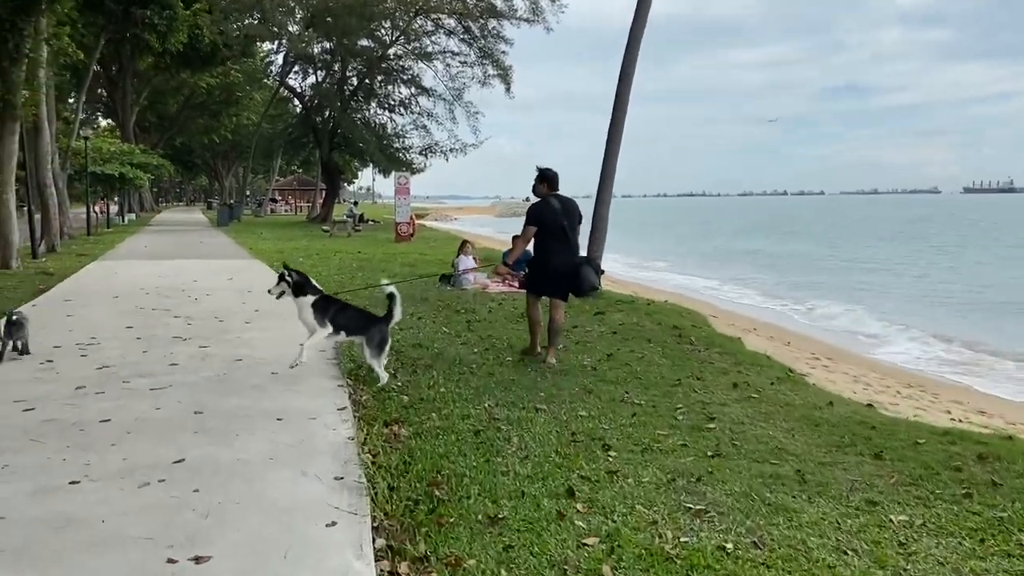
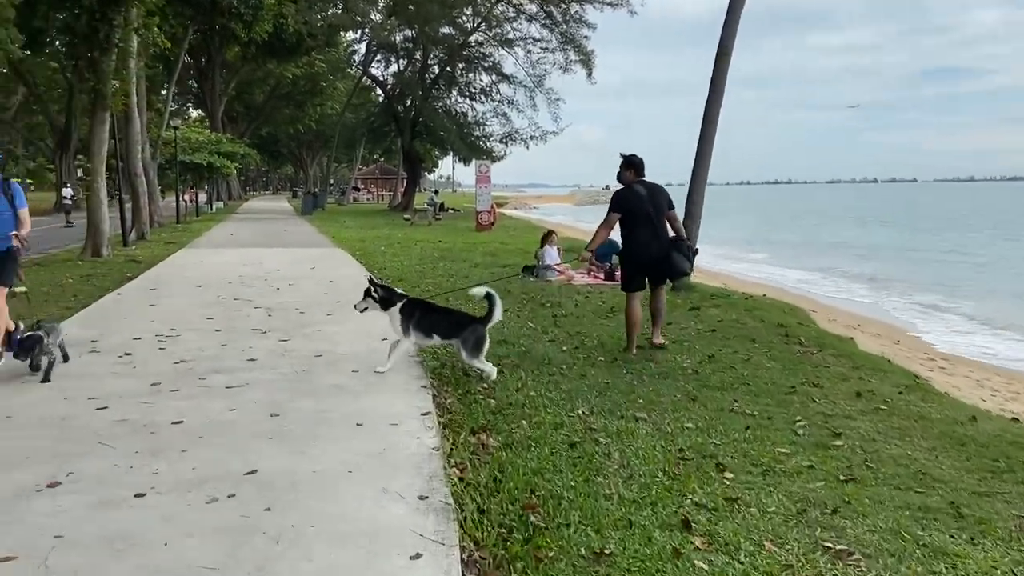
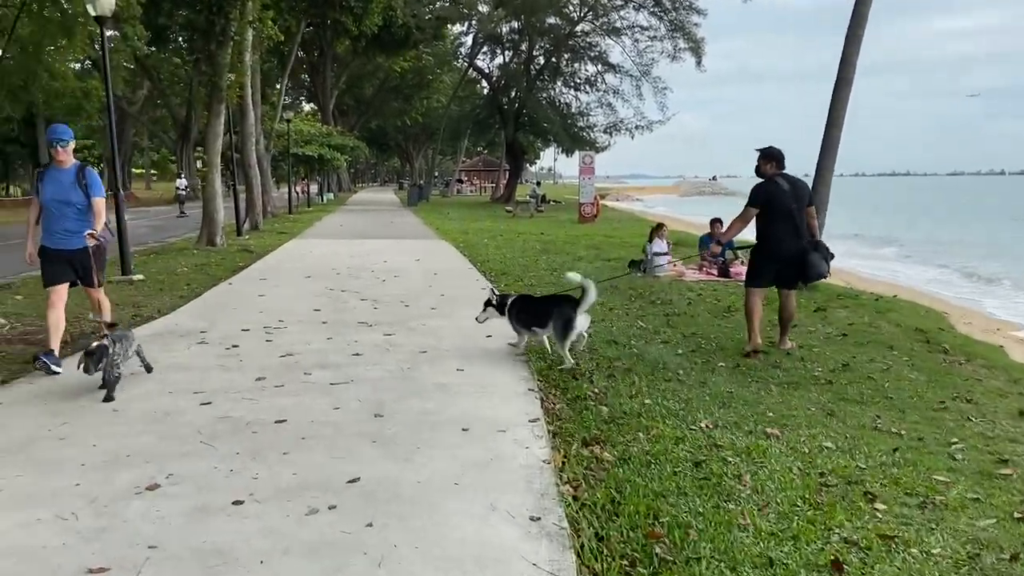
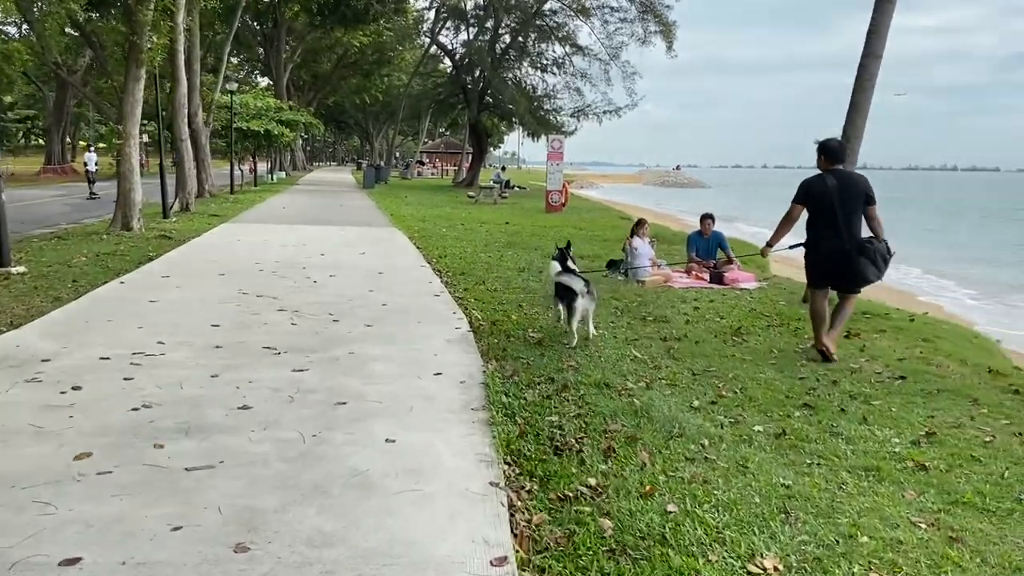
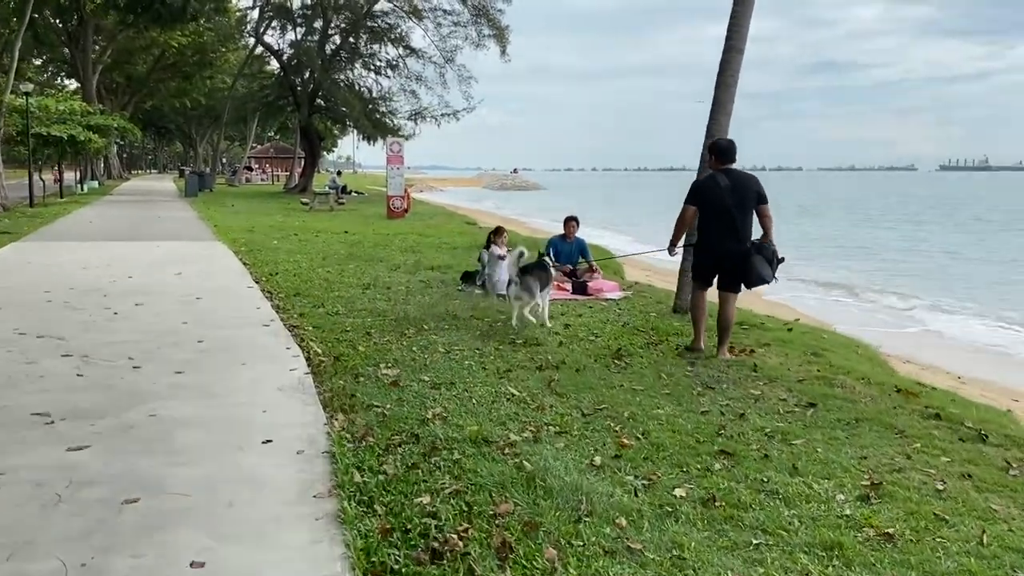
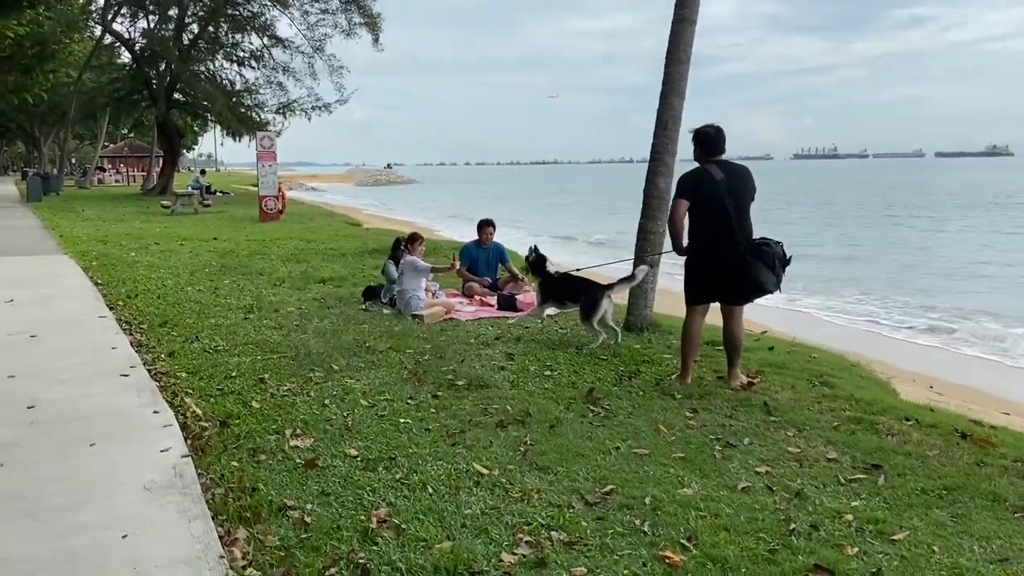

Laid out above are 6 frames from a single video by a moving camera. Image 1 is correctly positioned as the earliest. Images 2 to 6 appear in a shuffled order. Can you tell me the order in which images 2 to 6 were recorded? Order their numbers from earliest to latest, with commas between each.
2, 3, 4, 5, 6
